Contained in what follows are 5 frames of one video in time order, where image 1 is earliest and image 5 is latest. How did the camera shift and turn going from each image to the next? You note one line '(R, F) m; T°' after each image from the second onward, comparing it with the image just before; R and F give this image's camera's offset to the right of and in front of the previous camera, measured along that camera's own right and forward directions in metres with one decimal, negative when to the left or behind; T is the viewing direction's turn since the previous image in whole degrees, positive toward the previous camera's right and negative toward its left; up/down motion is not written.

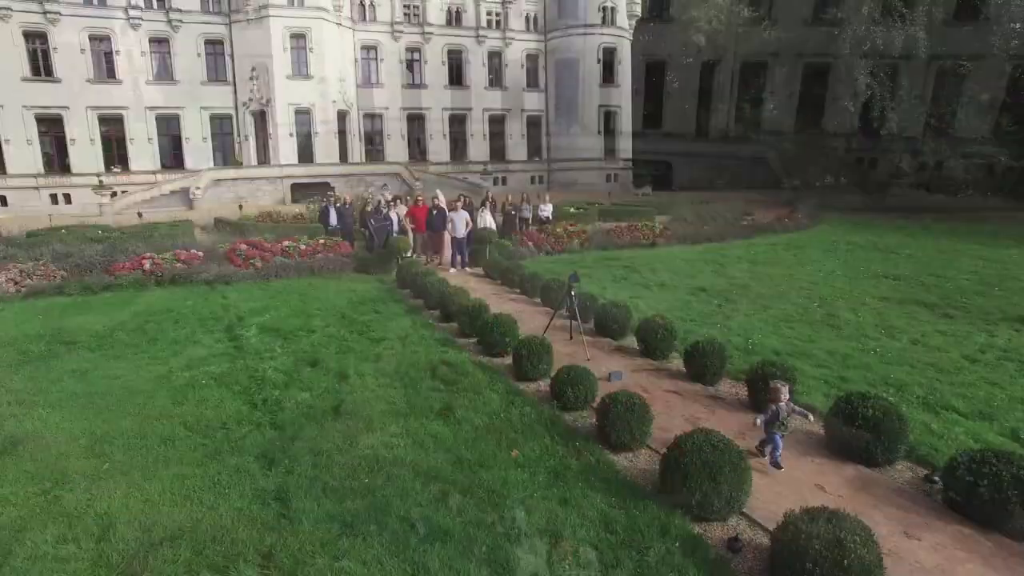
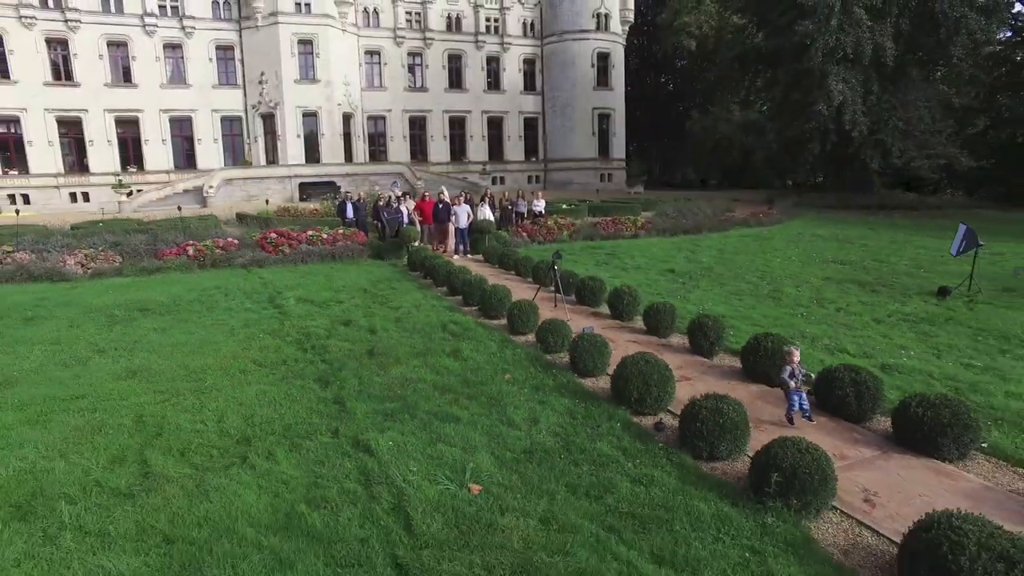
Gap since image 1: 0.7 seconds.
(+0.1, -1.7) m; 0°
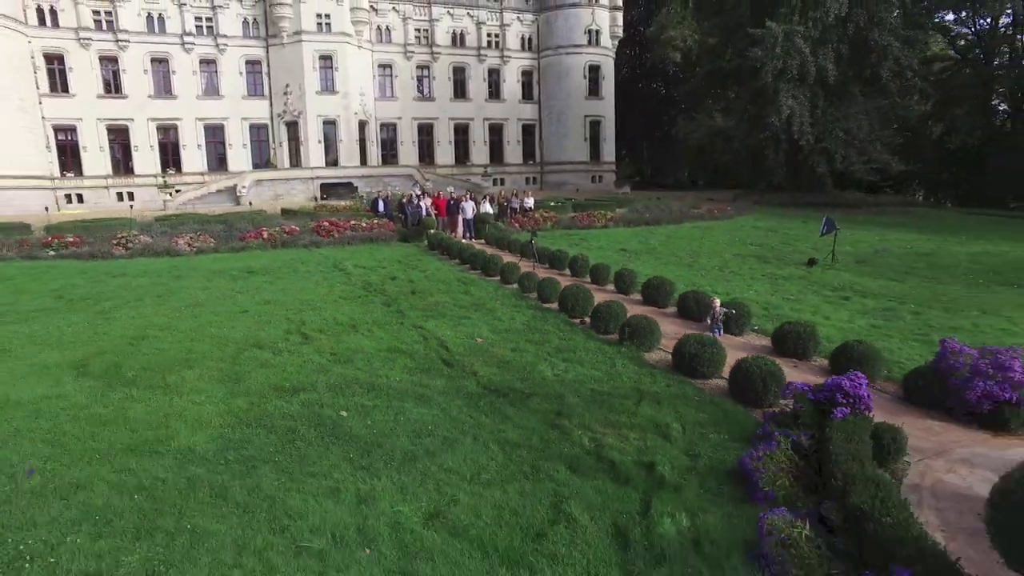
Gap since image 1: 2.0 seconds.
(+0.2, -4.2) m; 0°
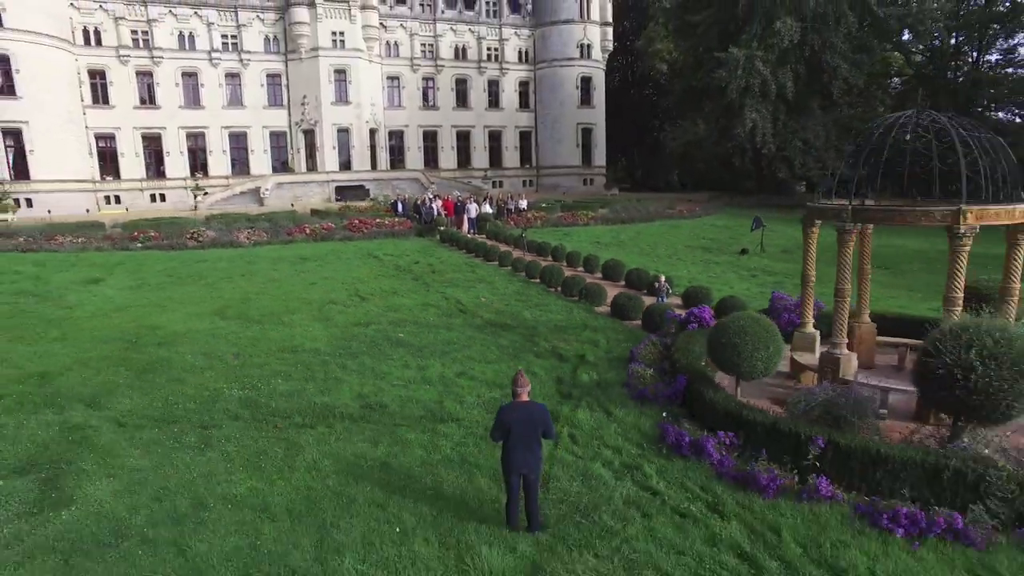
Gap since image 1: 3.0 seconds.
(+0.1, -3.9) m; 0°
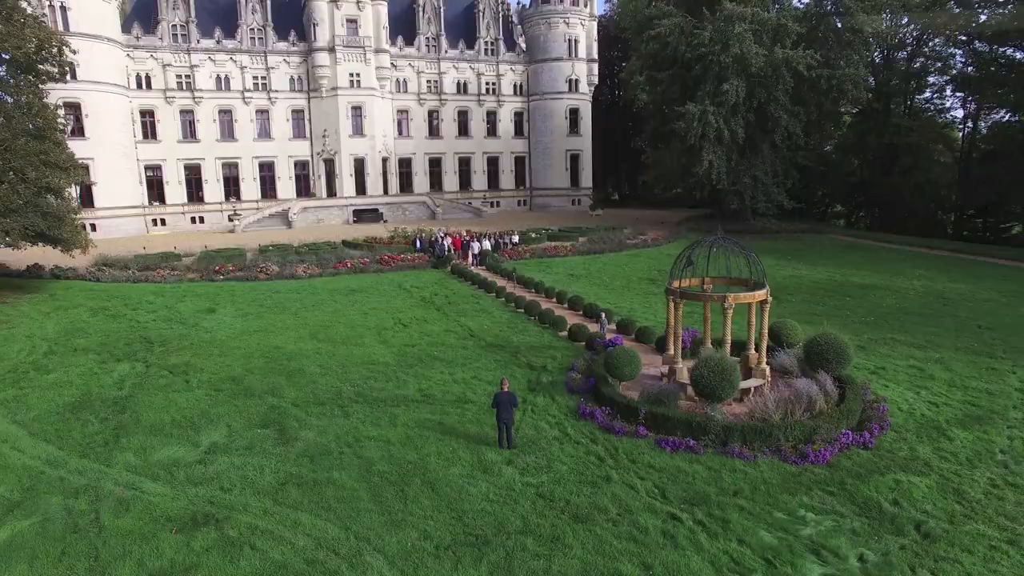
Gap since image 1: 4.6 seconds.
(+0.1, -6.1) m; 0°
